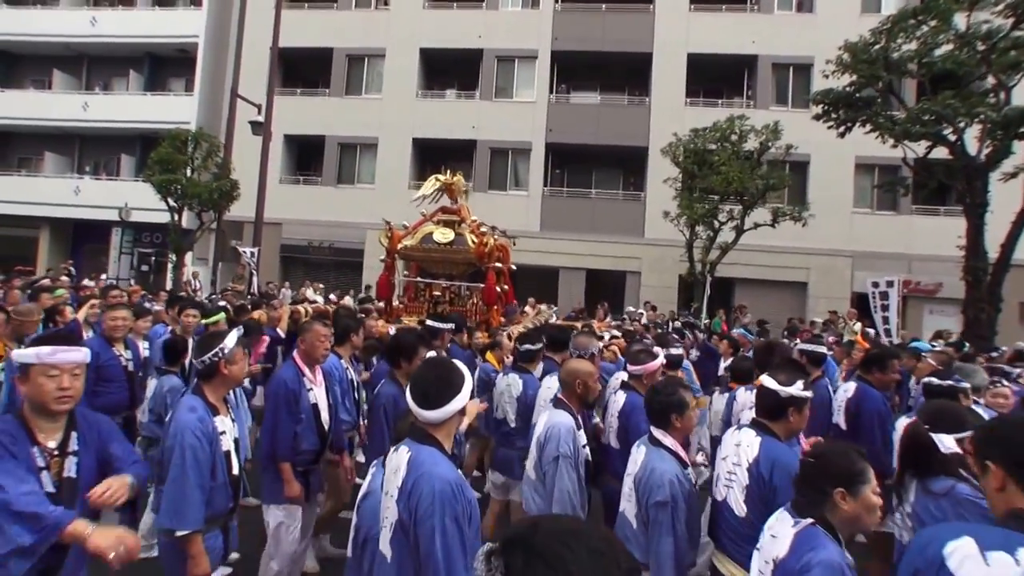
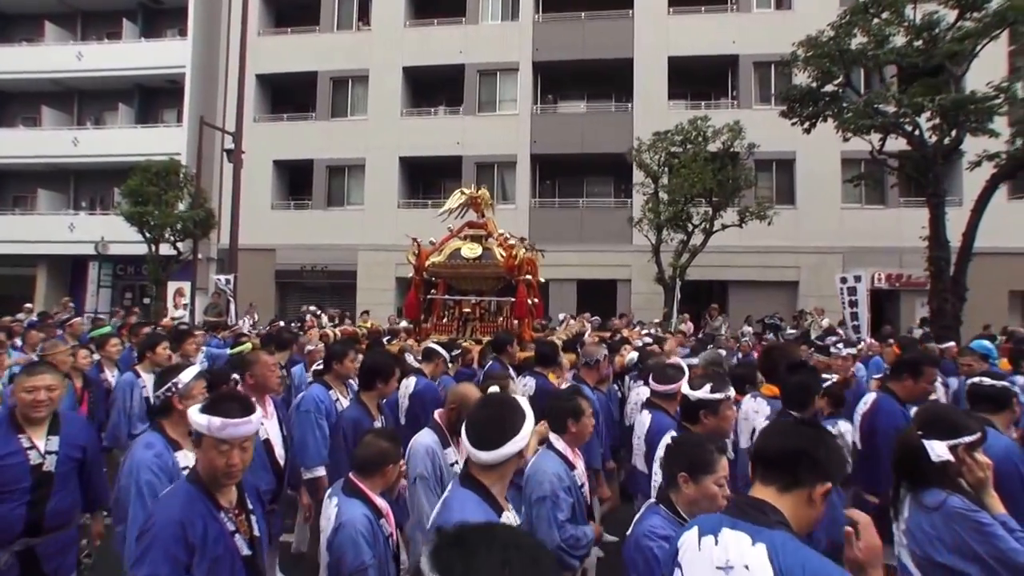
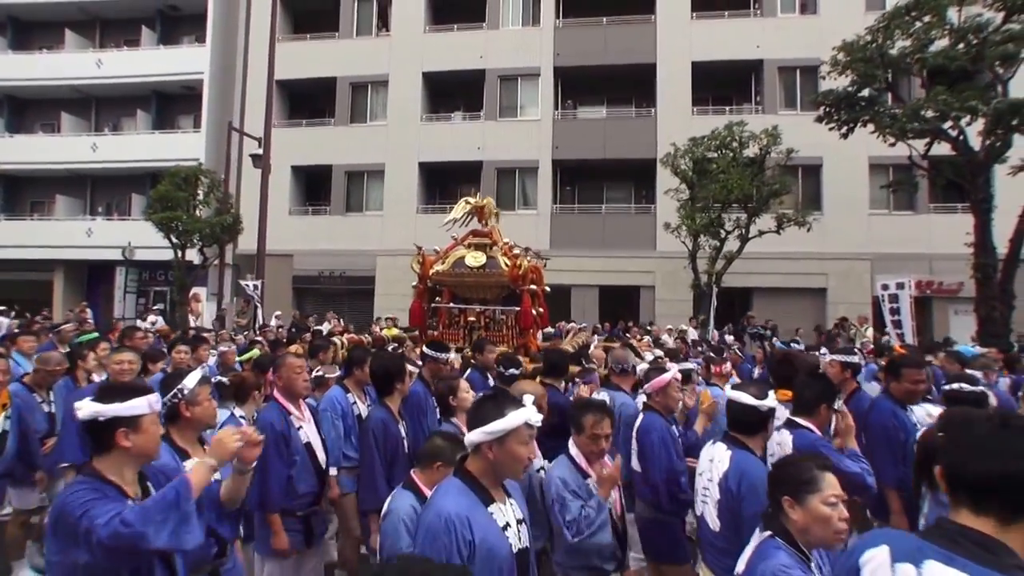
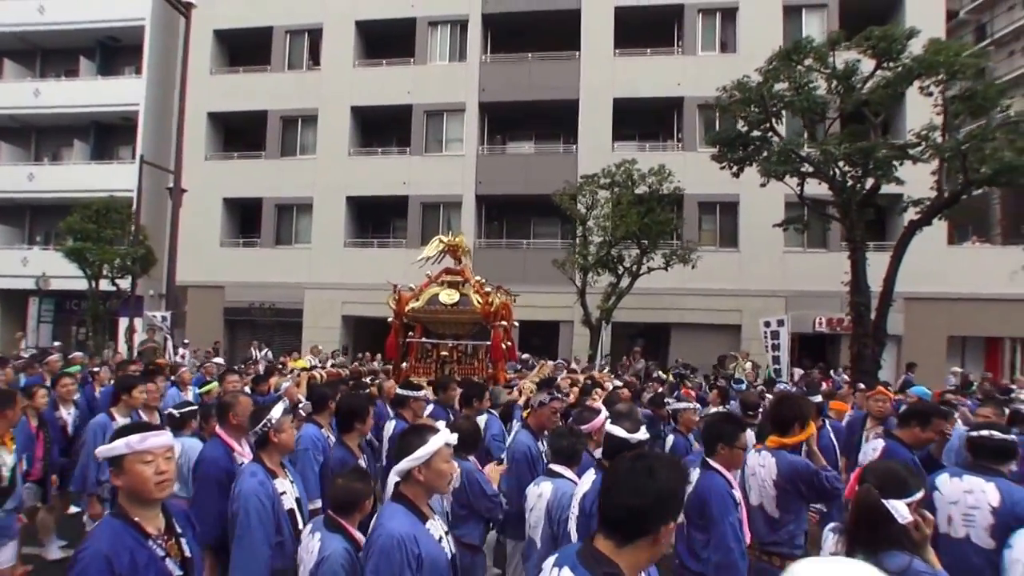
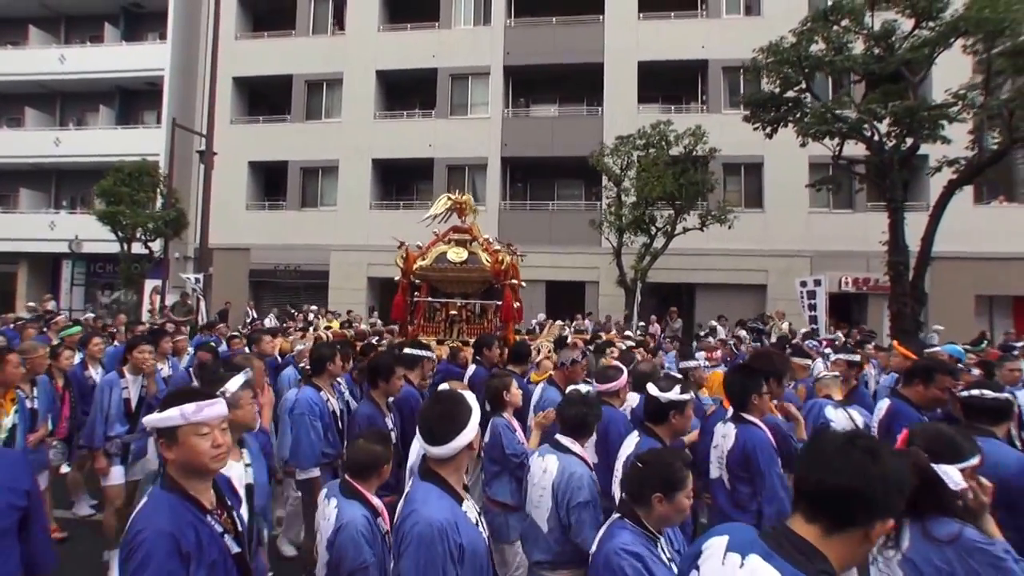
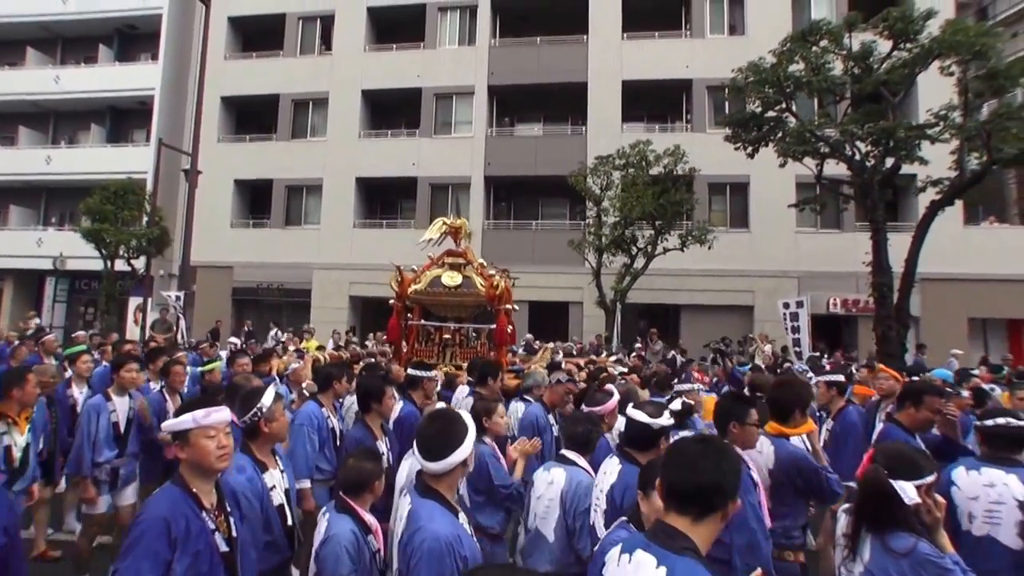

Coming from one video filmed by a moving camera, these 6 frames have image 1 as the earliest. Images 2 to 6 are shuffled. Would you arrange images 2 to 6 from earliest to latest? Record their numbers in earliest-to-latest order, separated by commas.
3, 2, 5, 6, 4
